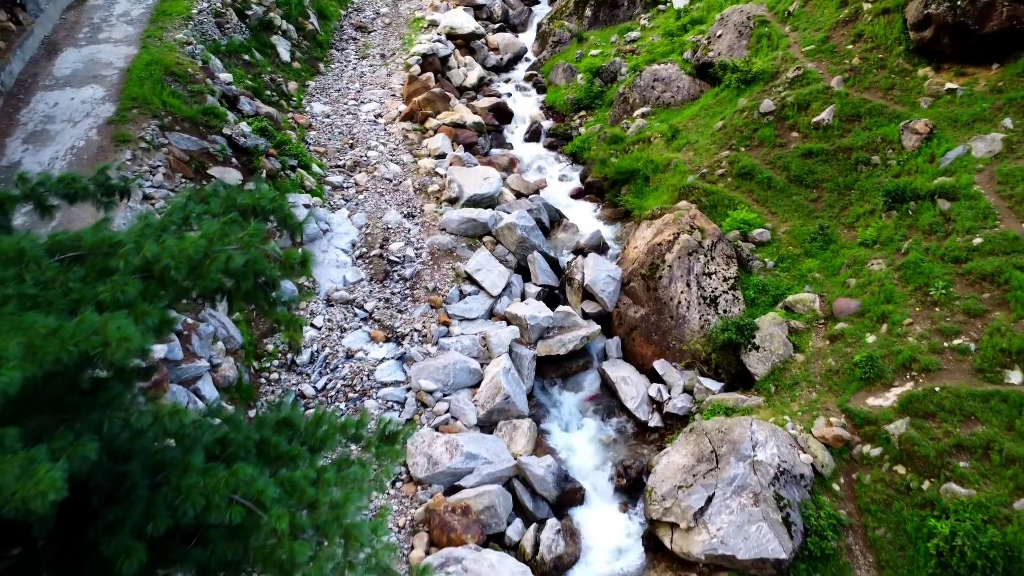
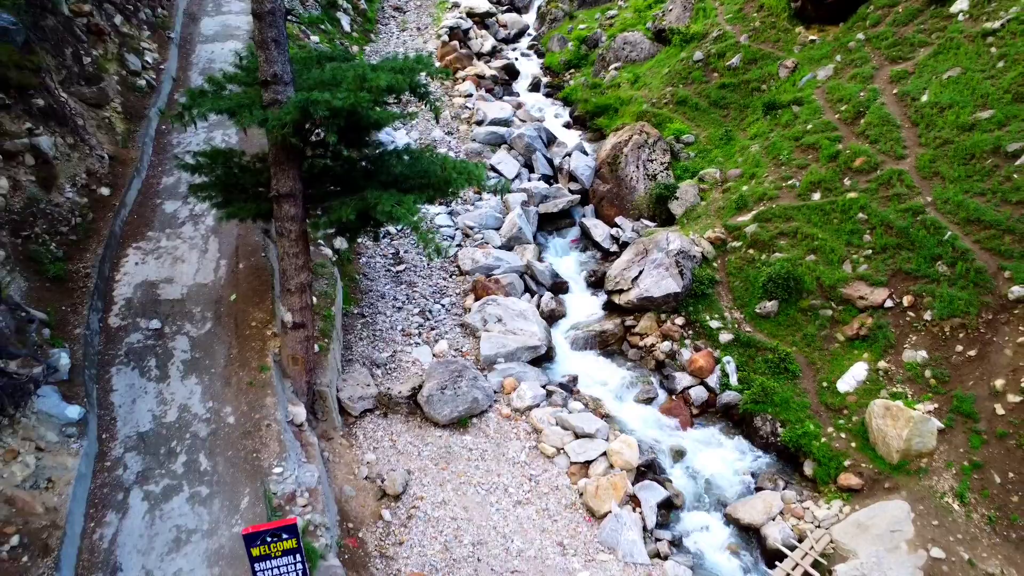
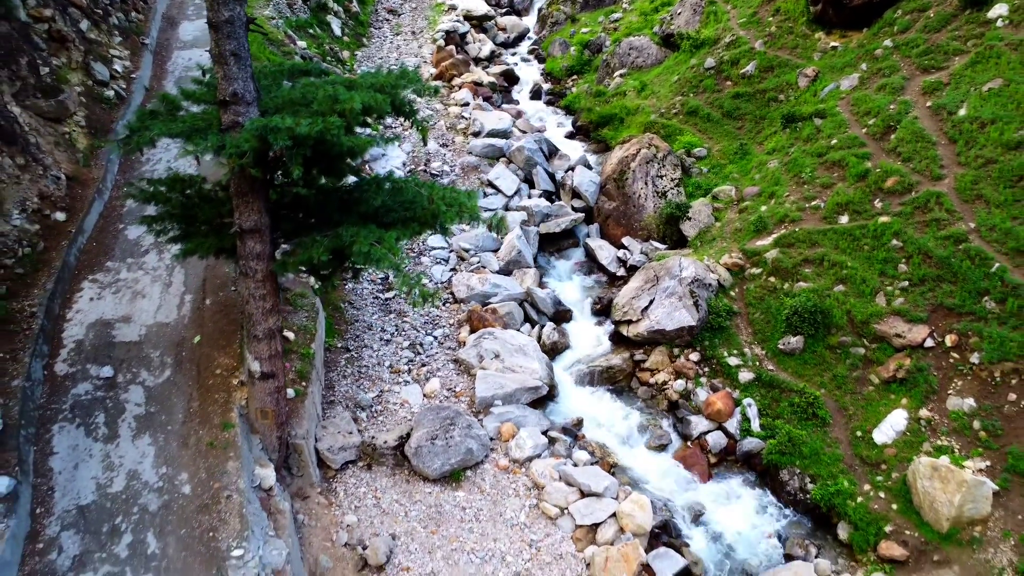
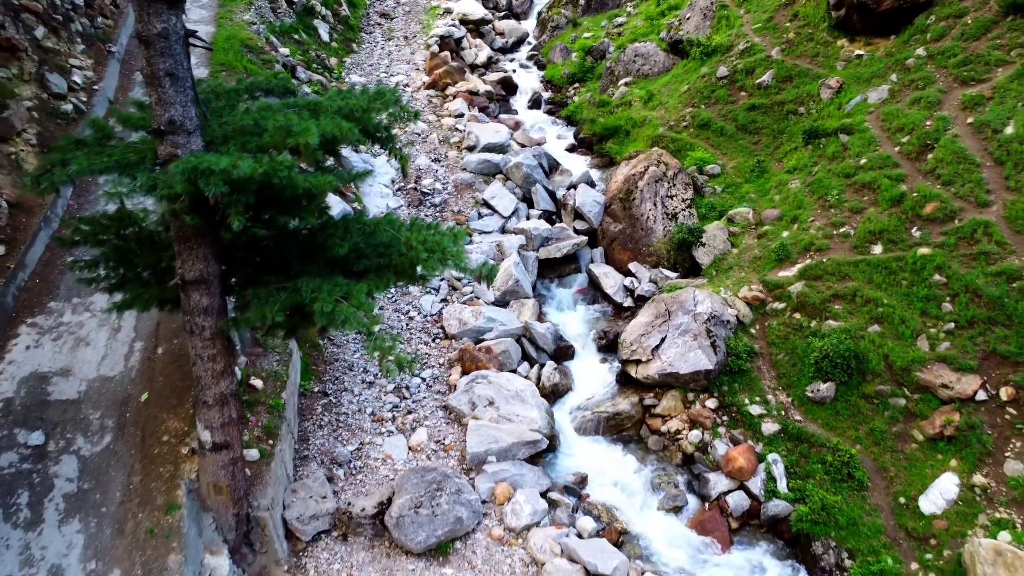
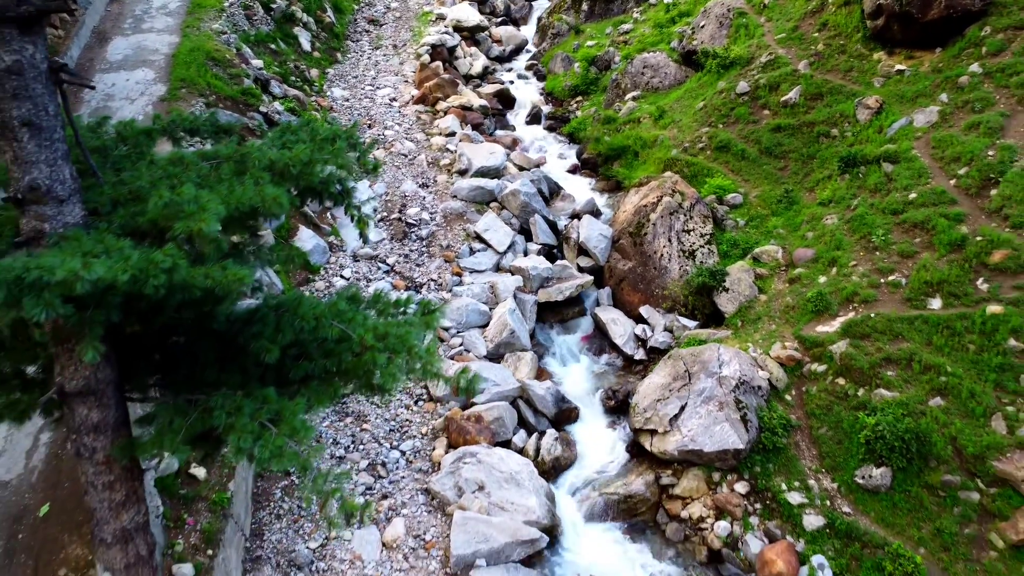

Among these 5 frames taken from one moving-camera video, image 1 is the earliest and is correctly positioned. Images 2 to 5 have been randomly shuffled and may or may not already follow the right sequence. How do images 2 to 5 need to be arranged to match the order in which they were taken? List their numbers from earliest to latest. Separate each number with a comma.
5, 4, 3, 2
